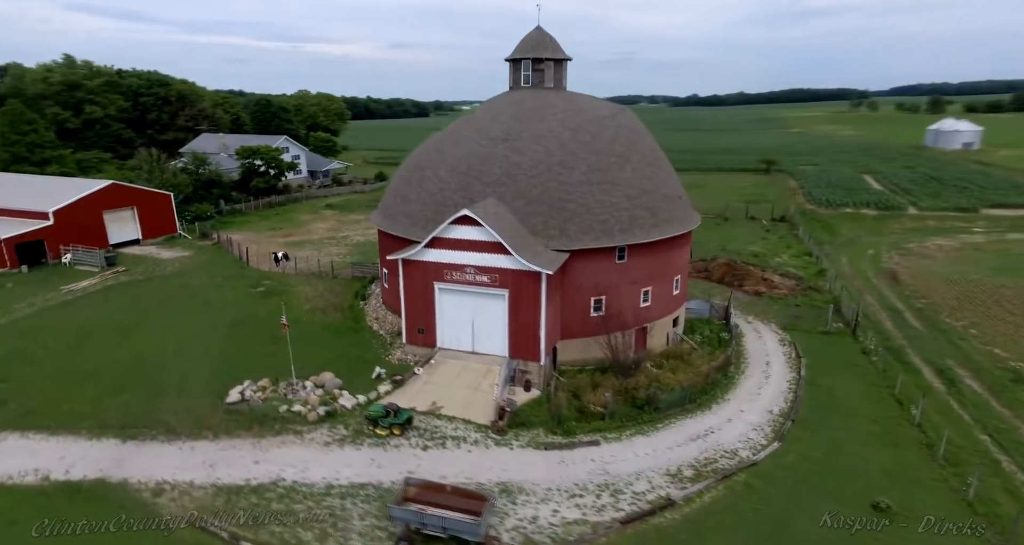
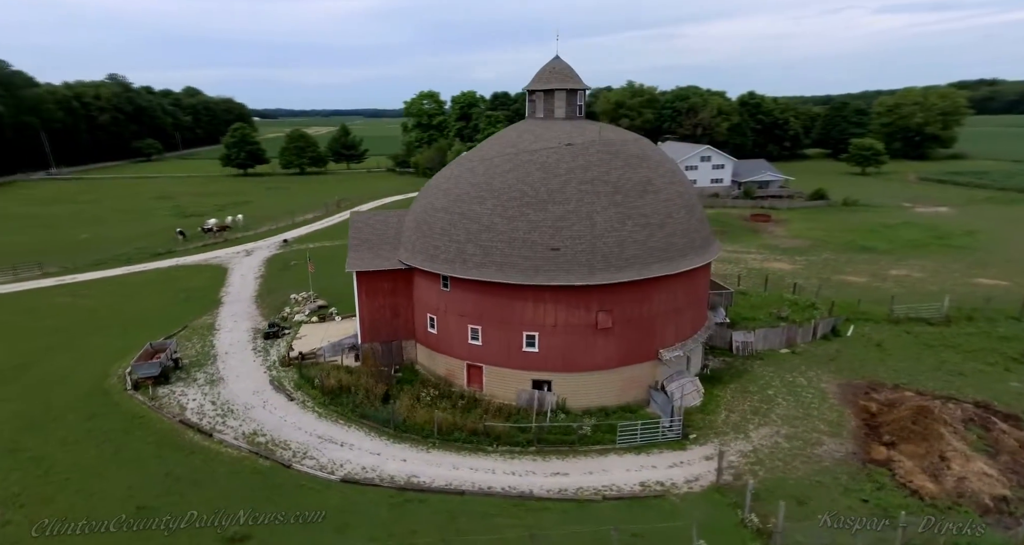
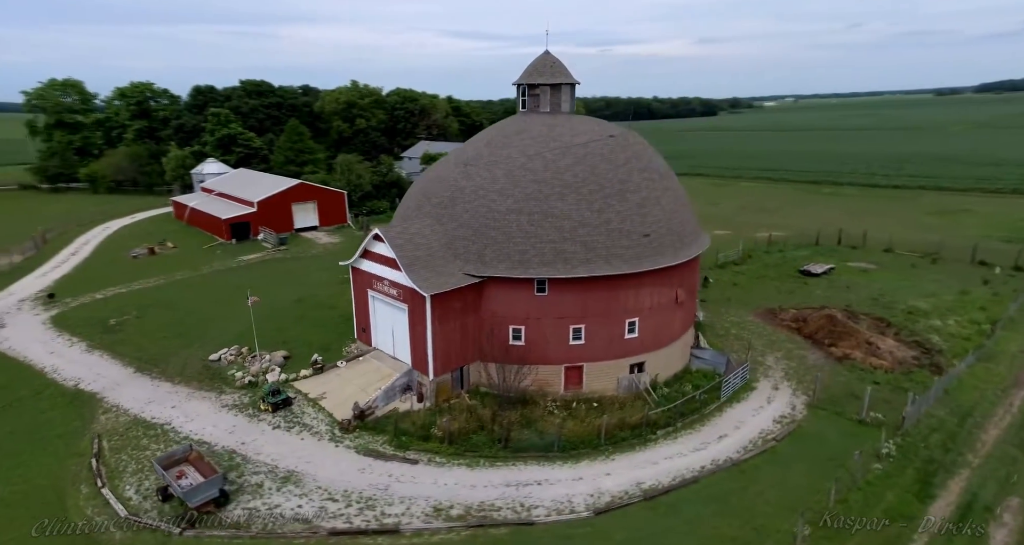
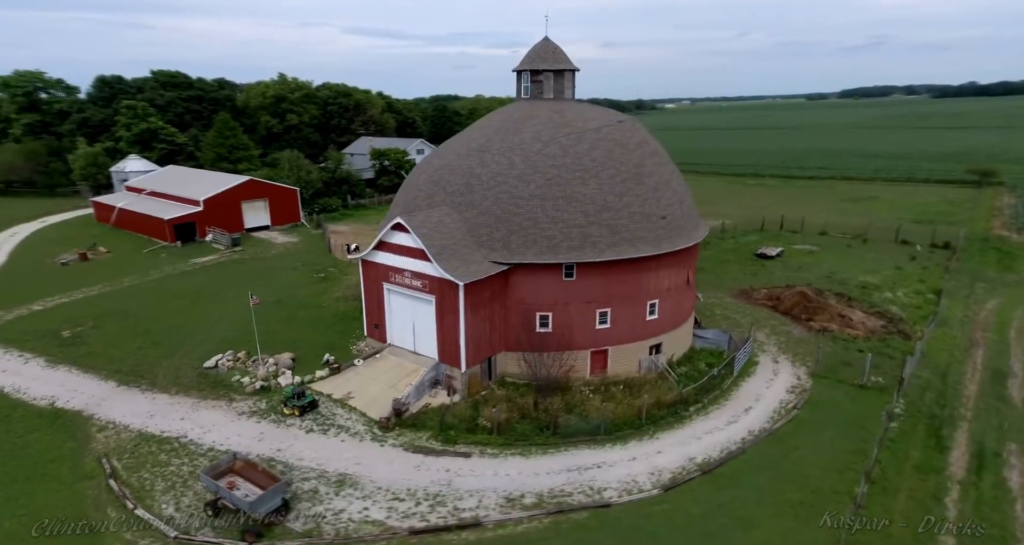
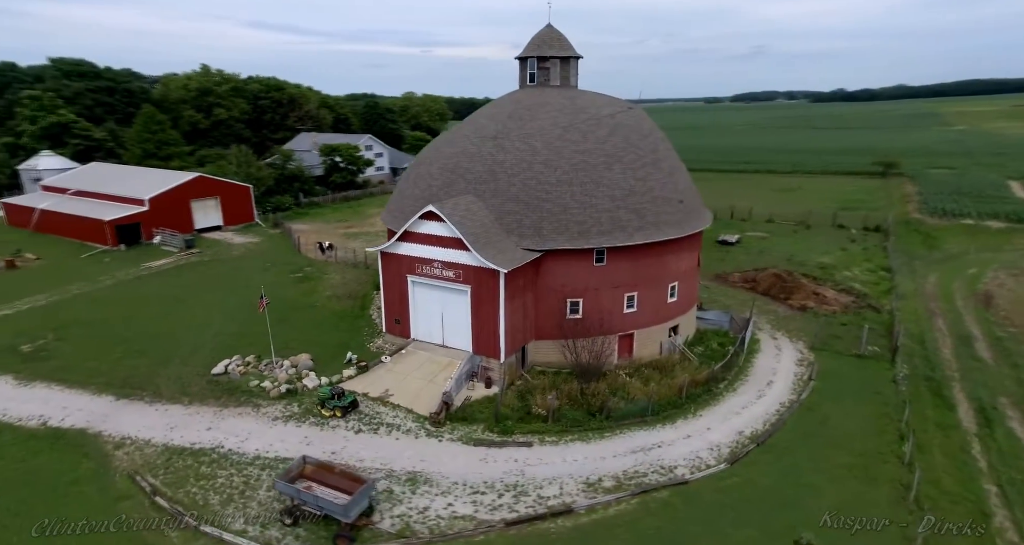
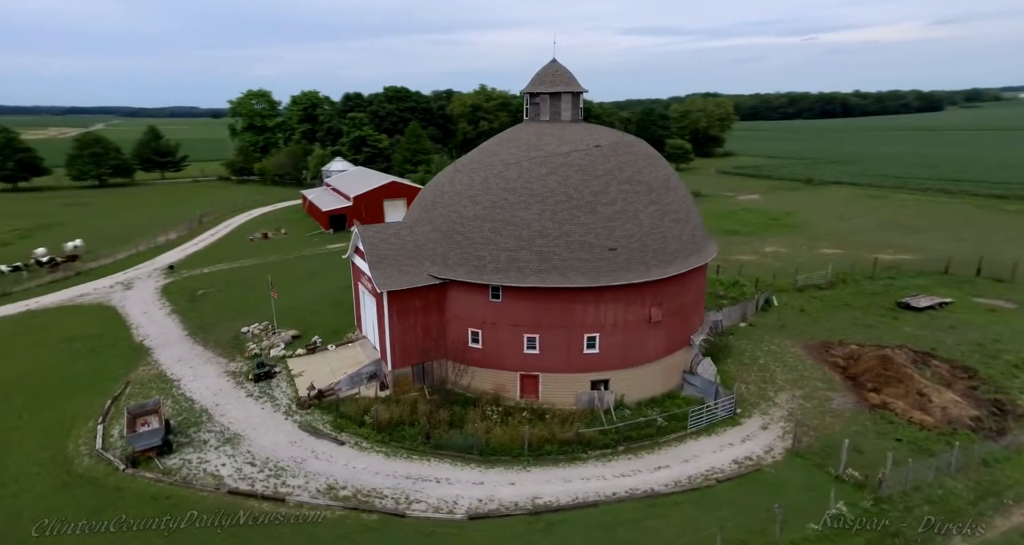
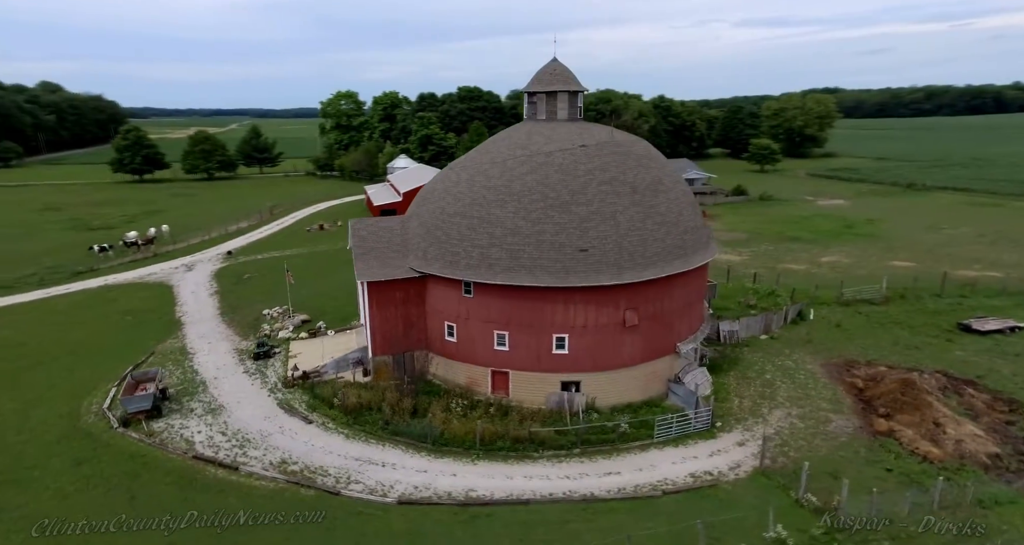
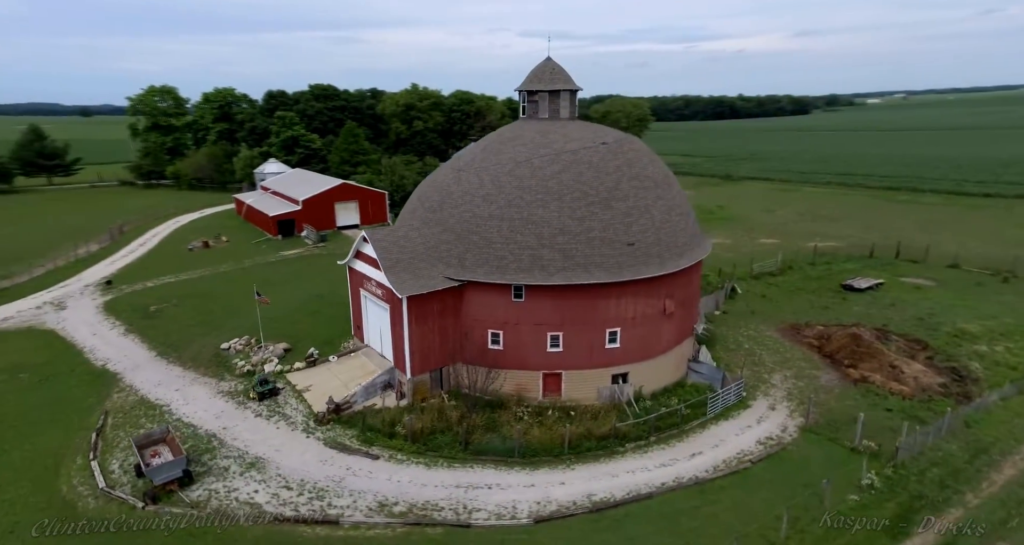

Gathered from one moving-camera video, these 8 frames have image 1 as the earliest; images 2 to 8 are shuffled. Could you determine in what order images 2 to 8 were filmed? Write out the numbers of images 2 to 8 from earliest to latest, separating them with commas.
5, 4, 3, 8, 6, 7, 2
